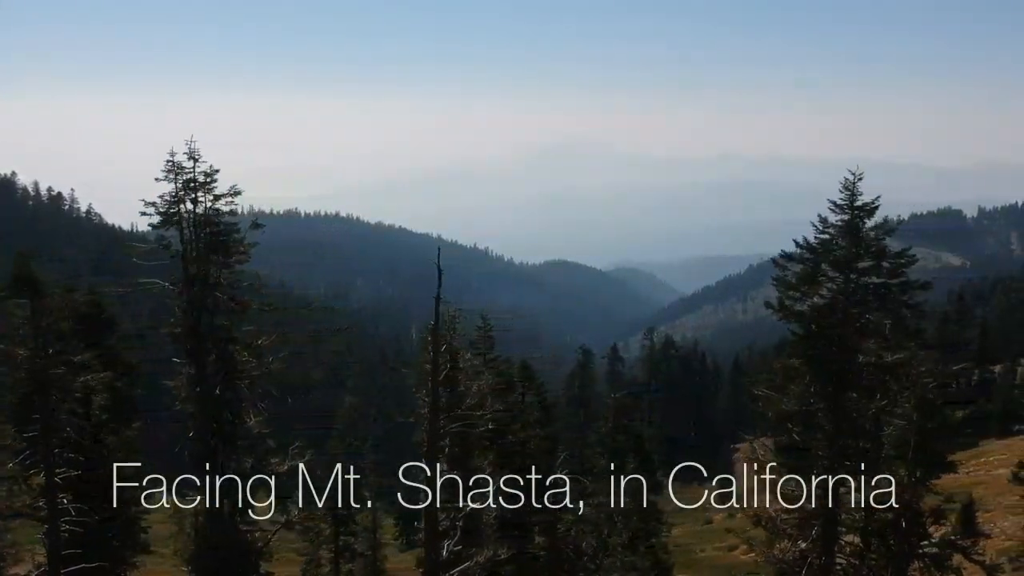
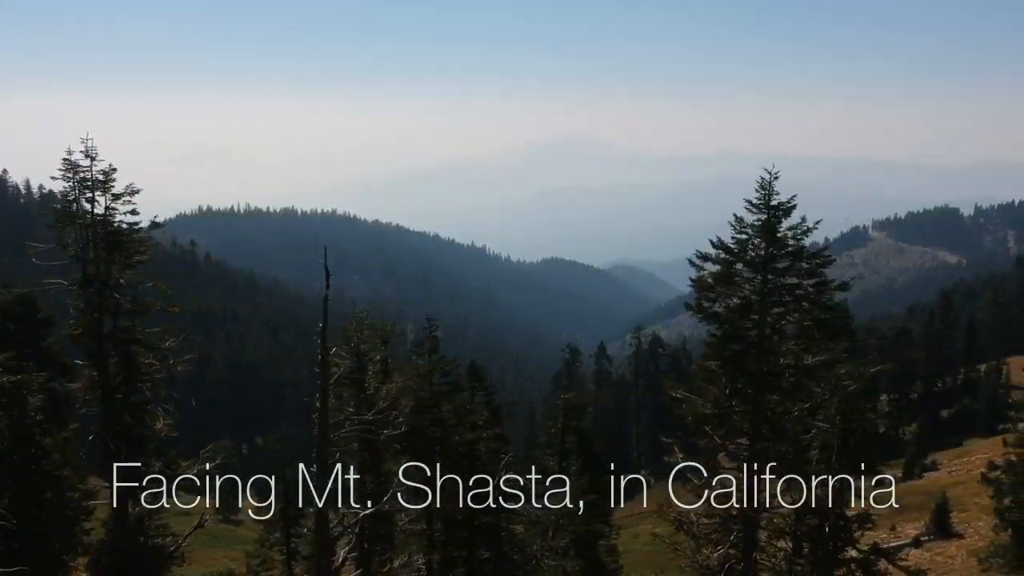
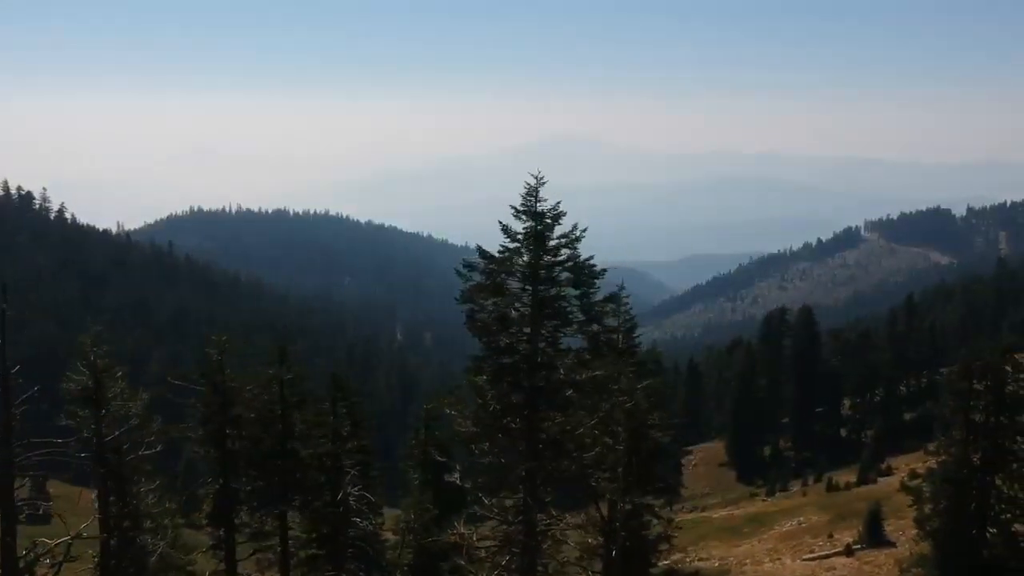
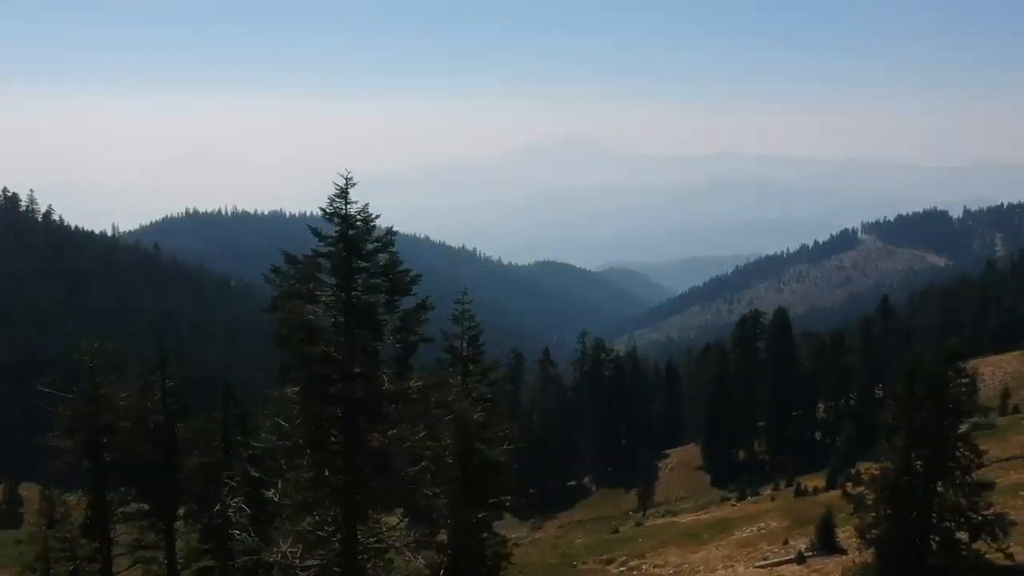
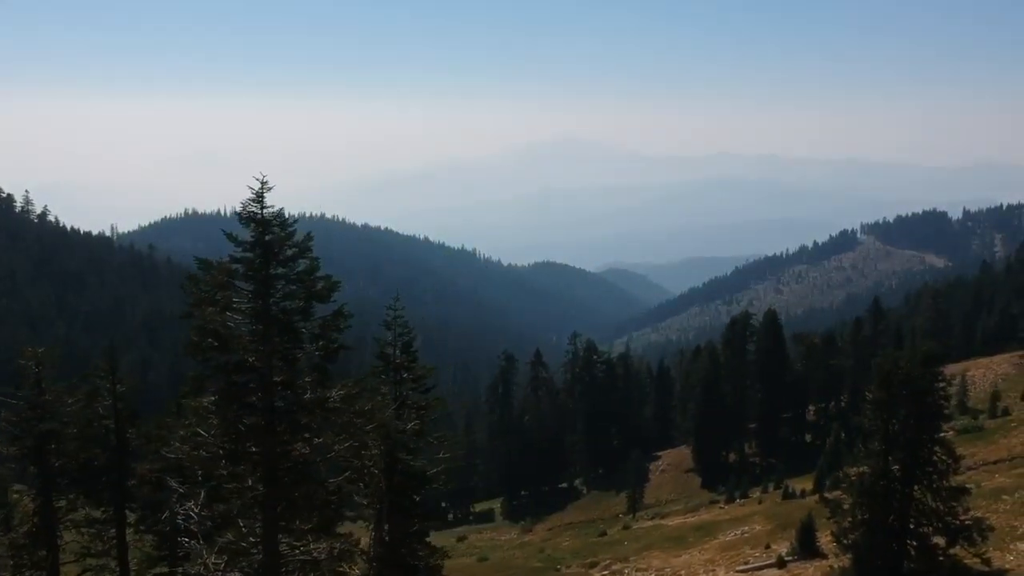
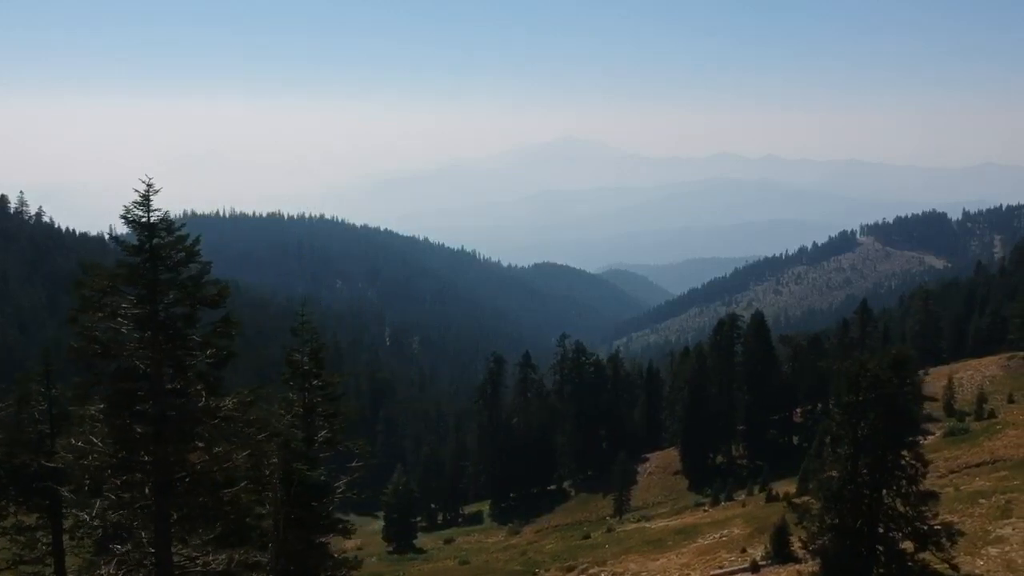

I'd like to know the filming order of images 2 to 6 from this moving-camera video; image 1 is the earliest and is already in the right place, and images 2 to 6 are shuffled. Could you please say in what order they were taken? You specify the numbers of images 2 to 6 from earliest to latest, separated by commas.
2, 3, 4, 5, 6
